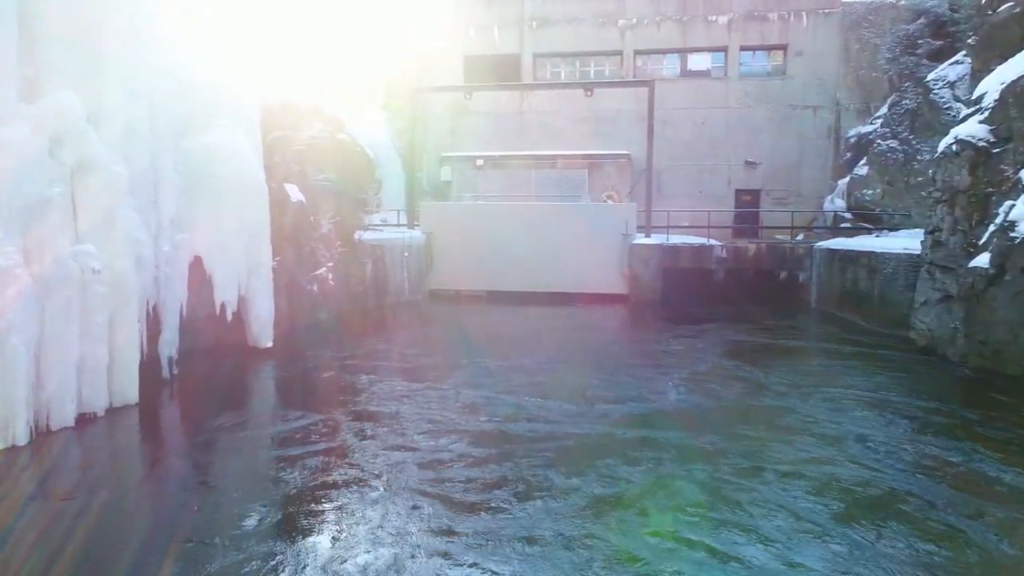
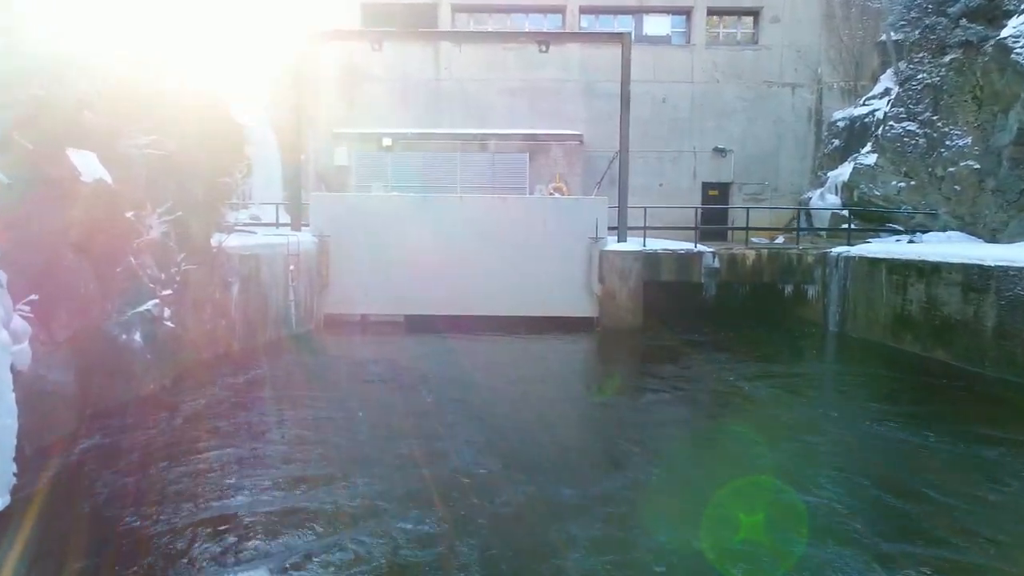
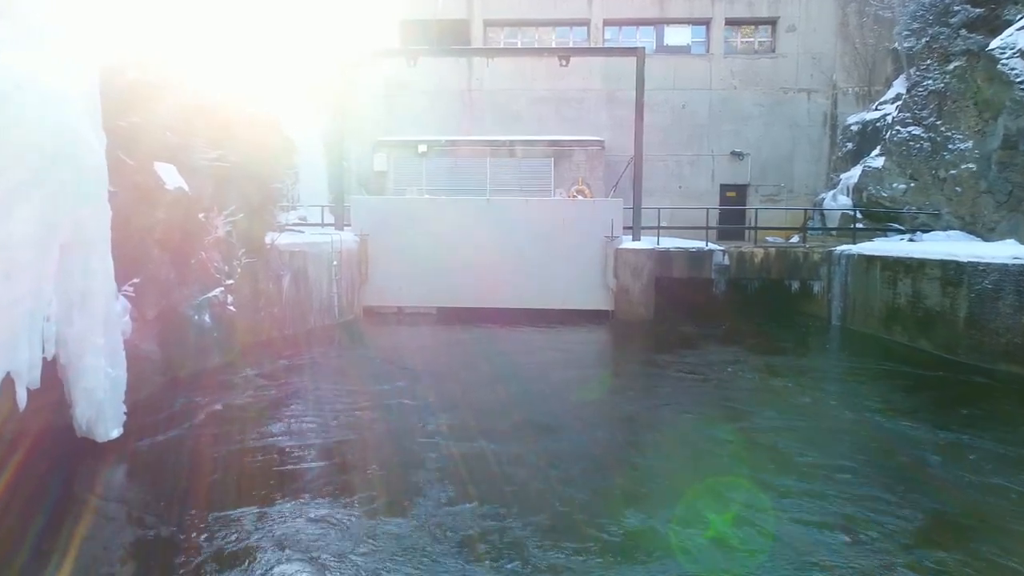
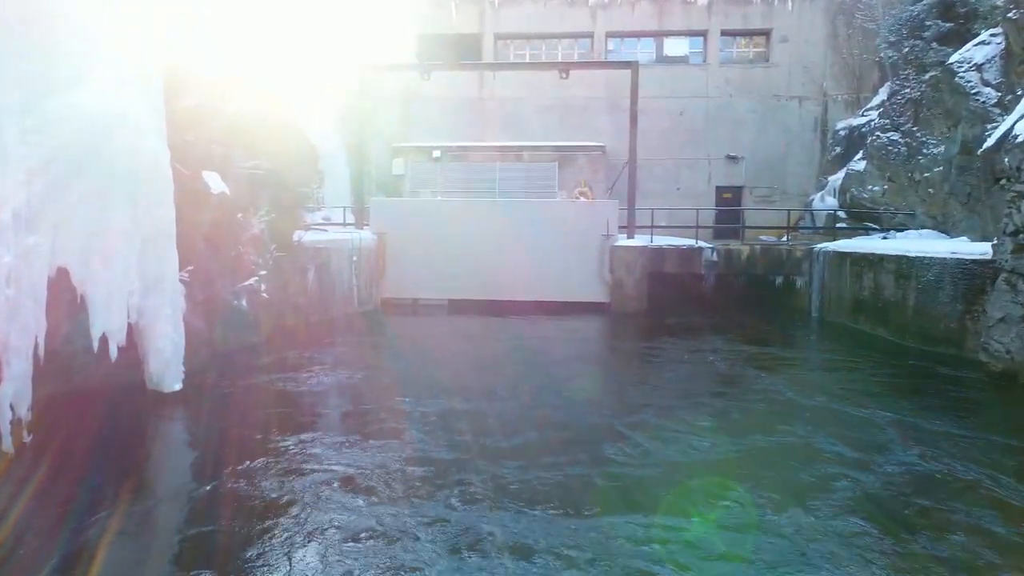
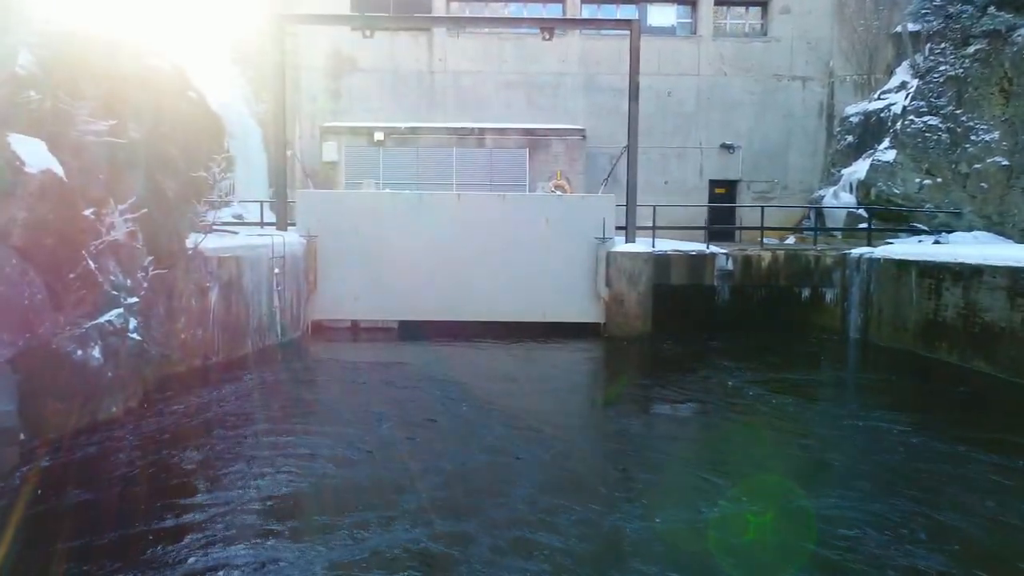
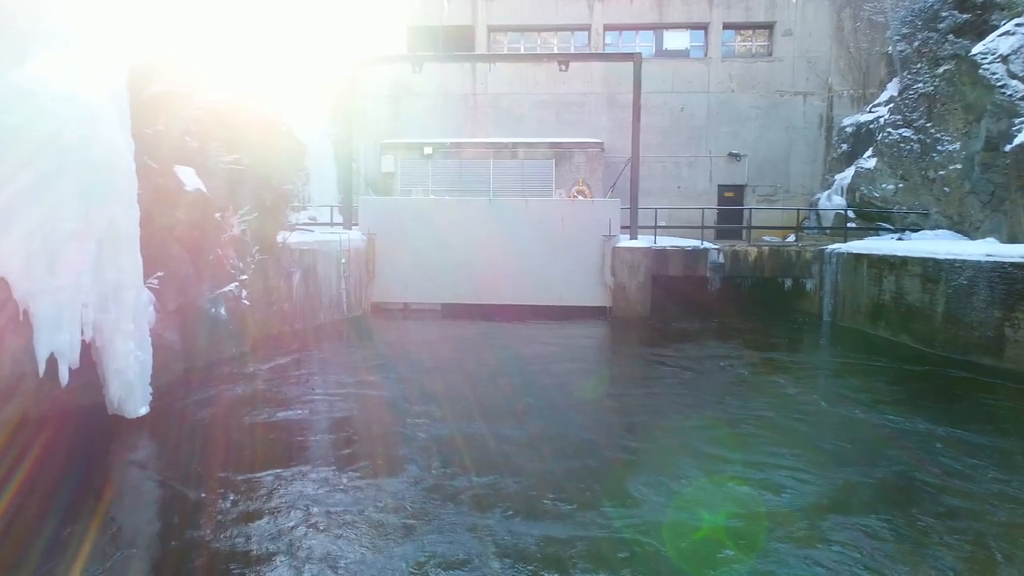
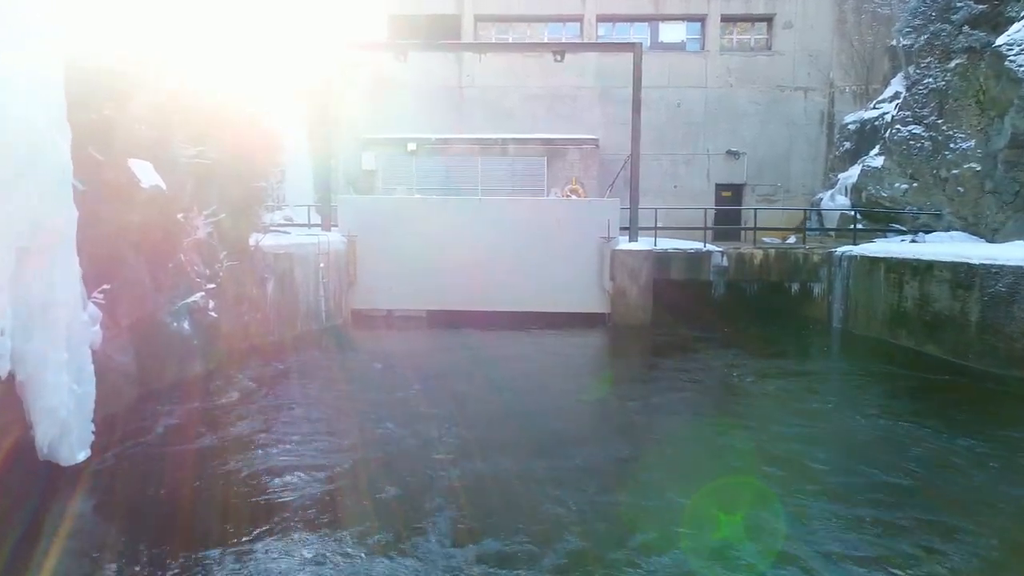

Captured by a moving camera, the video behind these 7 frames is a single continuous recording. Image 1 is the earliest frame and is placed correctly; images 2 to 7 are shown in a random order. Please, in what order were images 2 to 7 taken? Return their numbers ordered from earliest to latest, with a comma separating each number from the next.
4, 6, 3, 7, 2, 5
